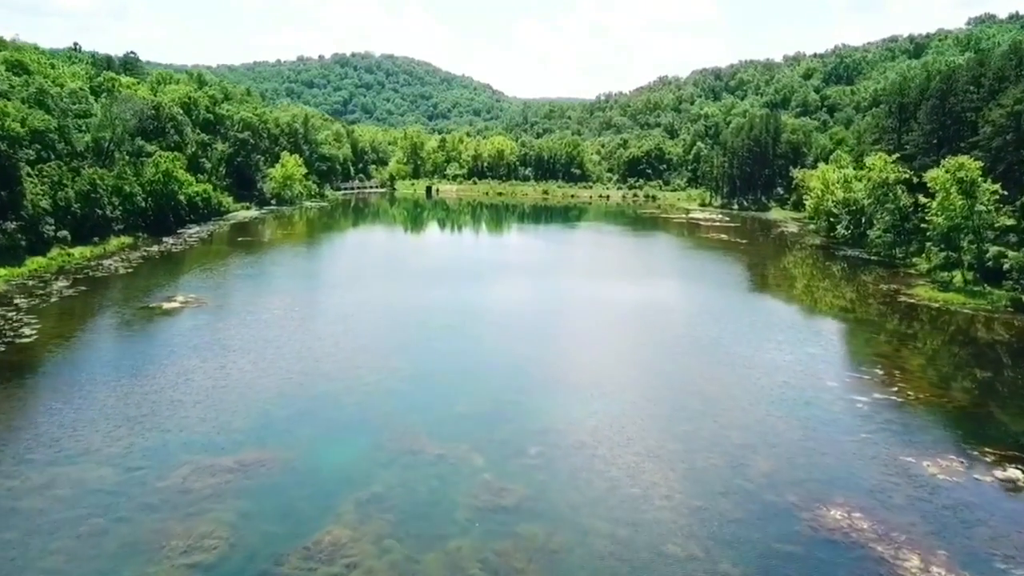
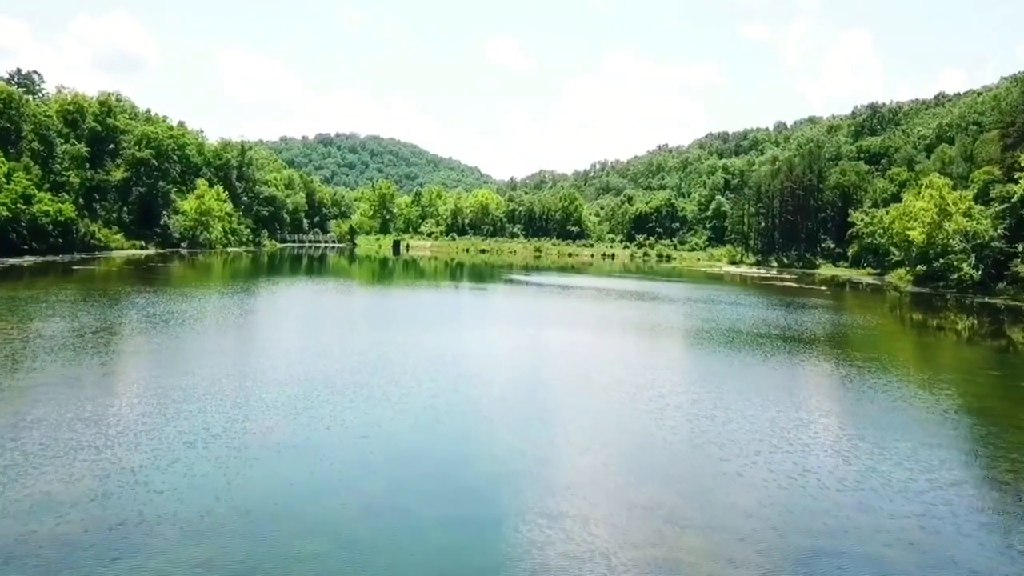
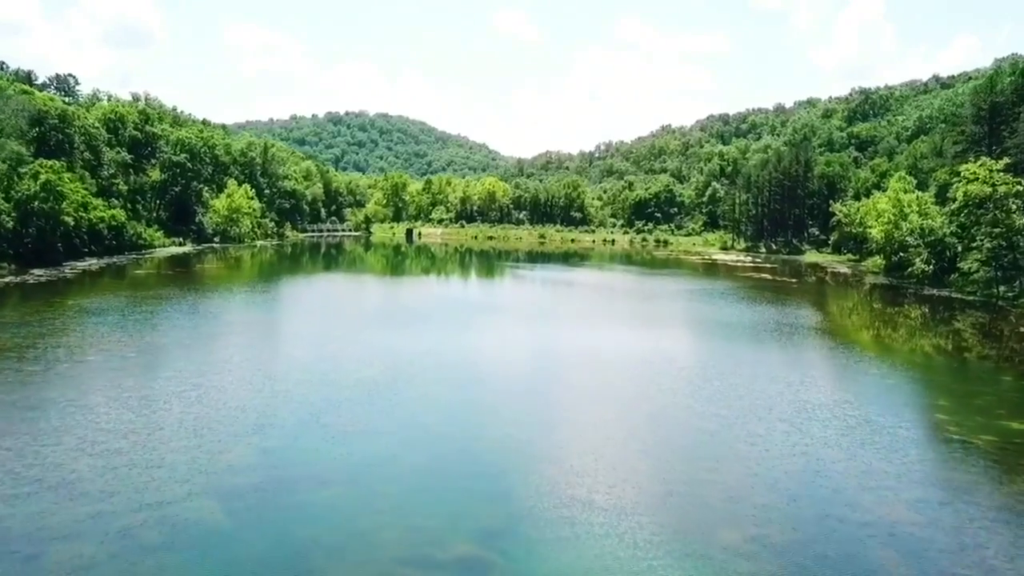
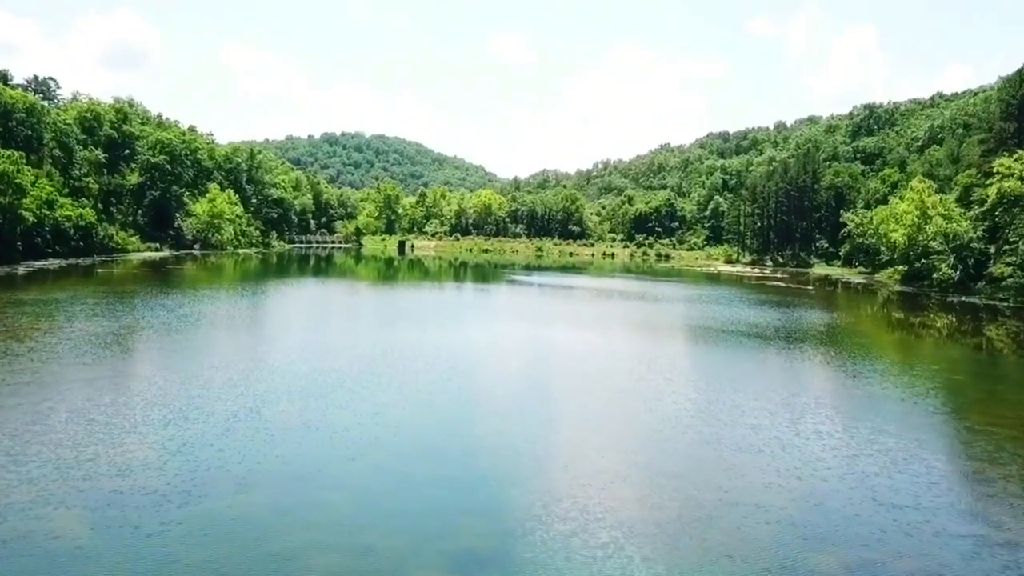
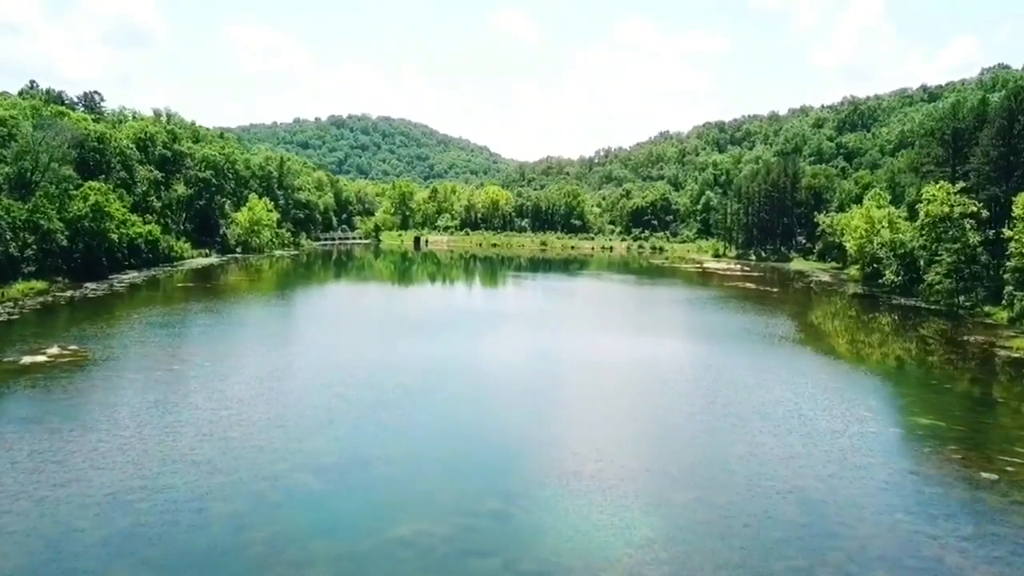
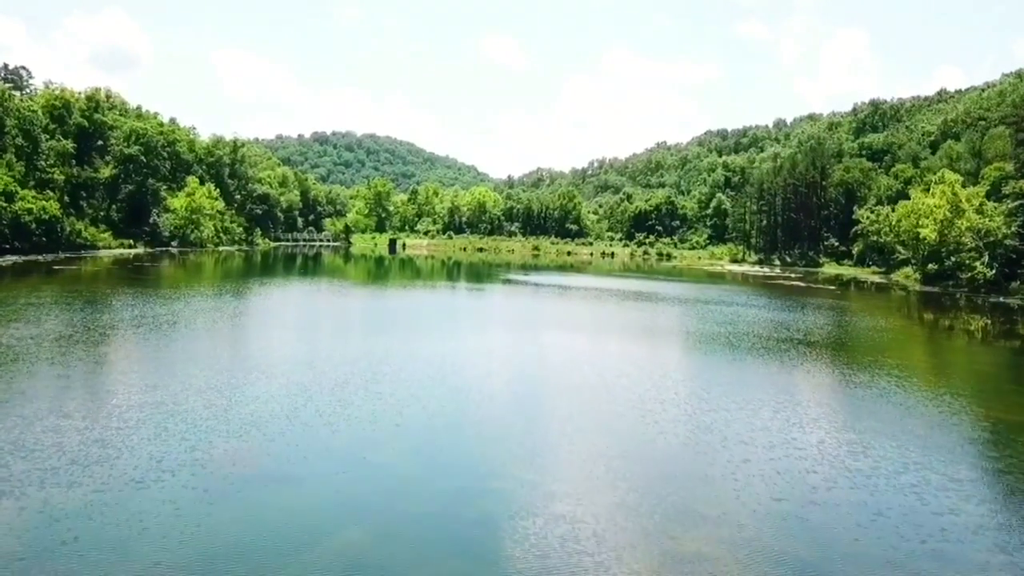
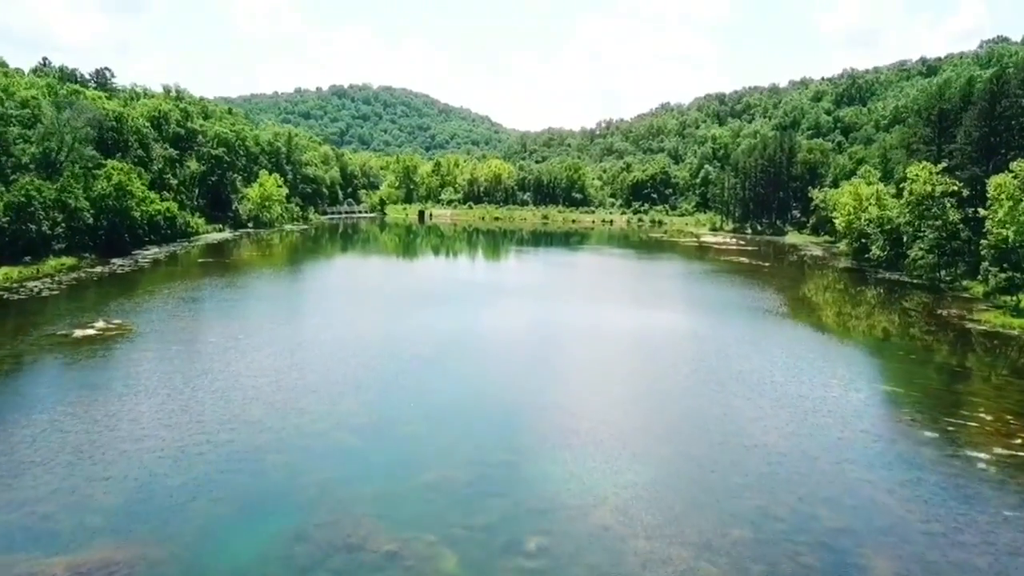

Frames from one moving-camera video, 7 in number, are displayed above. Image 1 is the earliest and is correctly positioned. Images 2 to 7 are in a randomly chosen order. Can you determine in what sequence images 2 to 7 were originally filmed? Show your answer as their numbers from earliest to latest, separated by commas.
7, 5, 3, 4, 2, 6
